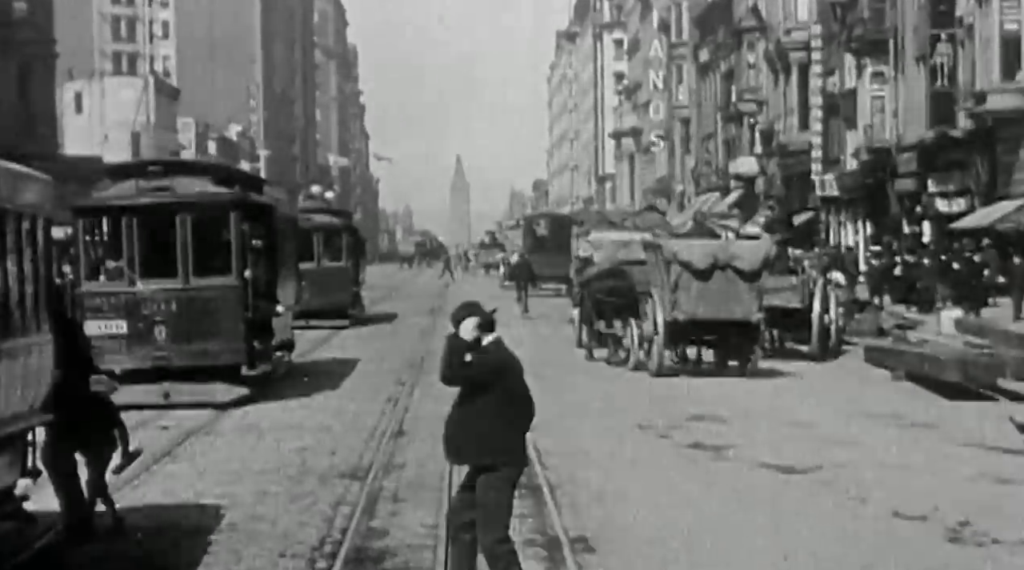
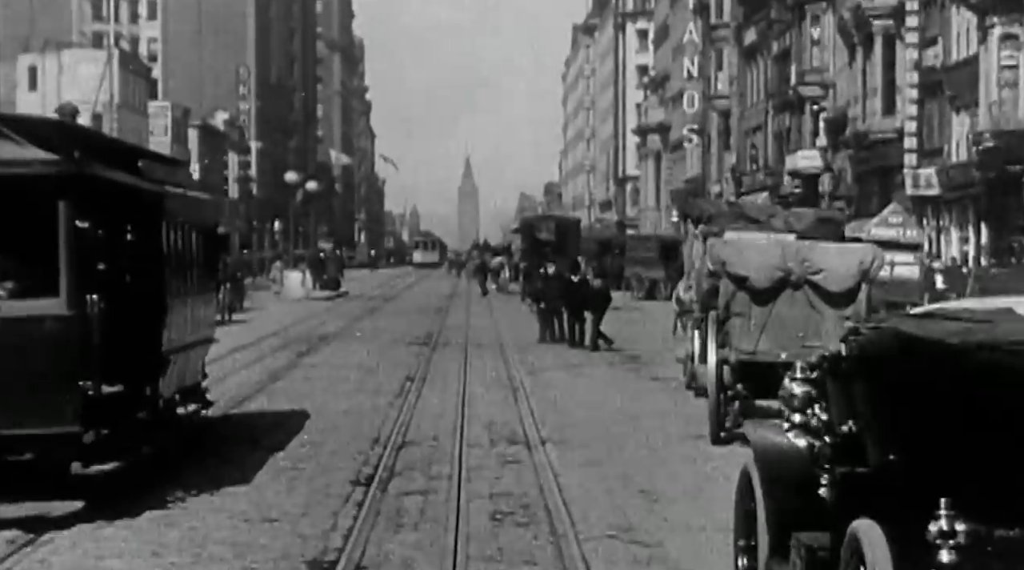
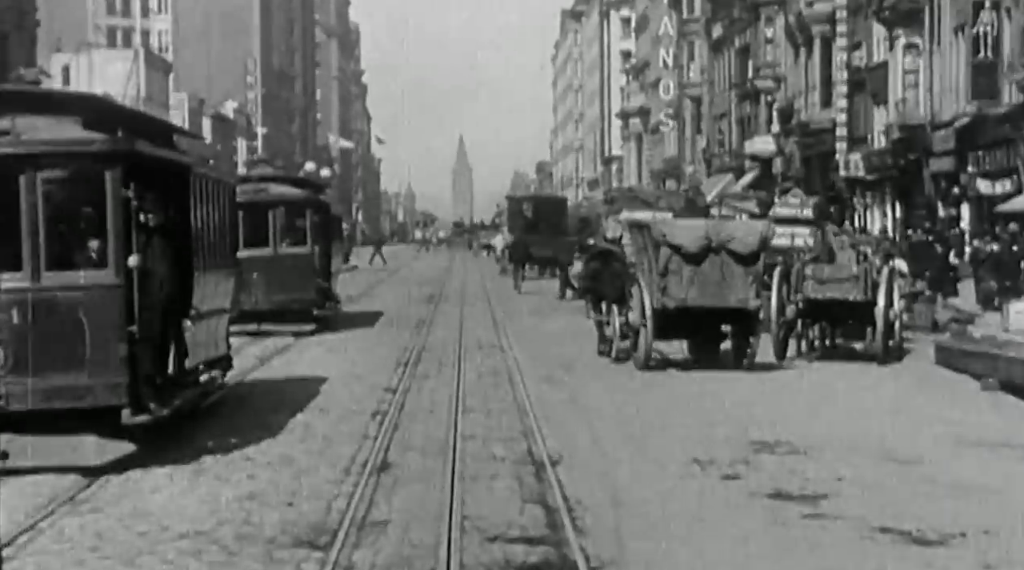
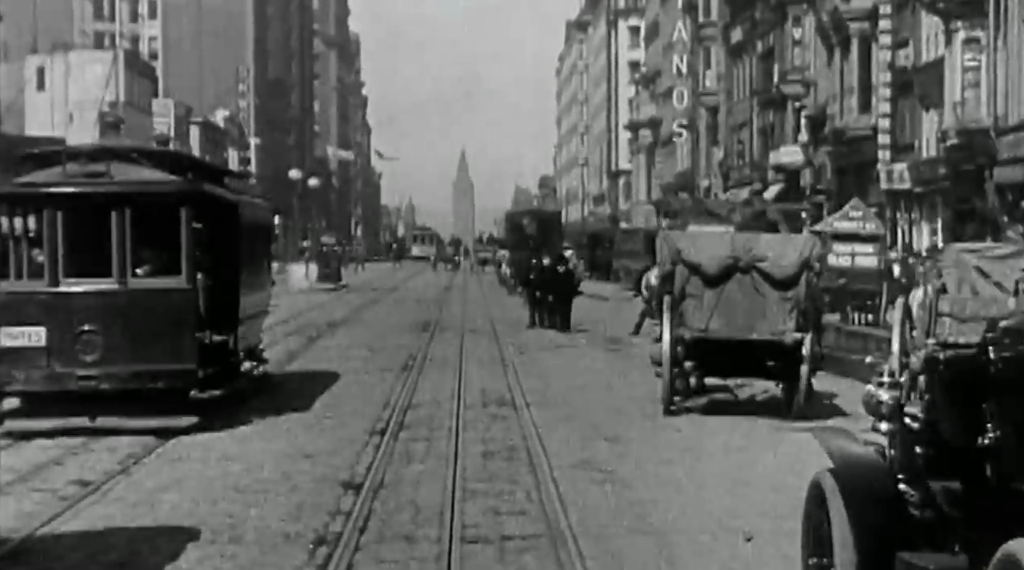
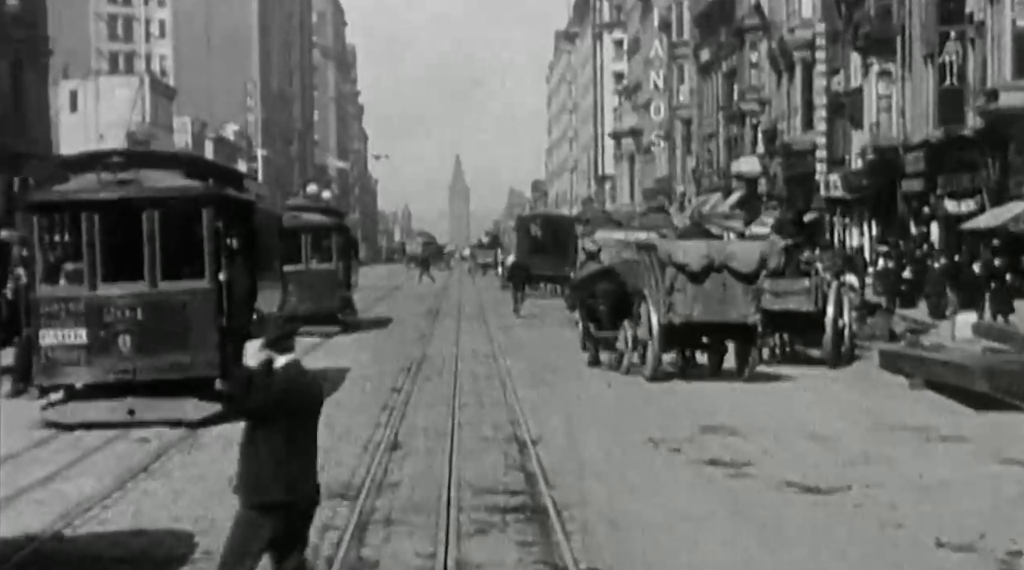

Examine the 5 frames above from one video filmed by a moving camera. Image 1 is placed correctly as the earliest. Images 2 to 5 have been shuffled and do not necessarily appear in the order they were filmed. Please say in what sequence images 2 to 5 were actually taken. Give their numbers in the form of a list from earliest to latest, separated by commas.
5, 3, 4, 2
